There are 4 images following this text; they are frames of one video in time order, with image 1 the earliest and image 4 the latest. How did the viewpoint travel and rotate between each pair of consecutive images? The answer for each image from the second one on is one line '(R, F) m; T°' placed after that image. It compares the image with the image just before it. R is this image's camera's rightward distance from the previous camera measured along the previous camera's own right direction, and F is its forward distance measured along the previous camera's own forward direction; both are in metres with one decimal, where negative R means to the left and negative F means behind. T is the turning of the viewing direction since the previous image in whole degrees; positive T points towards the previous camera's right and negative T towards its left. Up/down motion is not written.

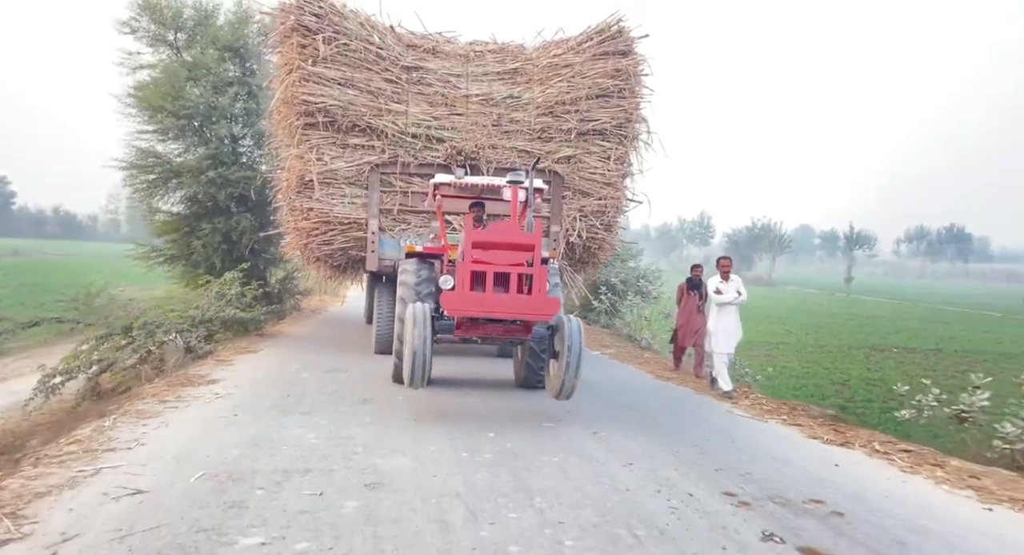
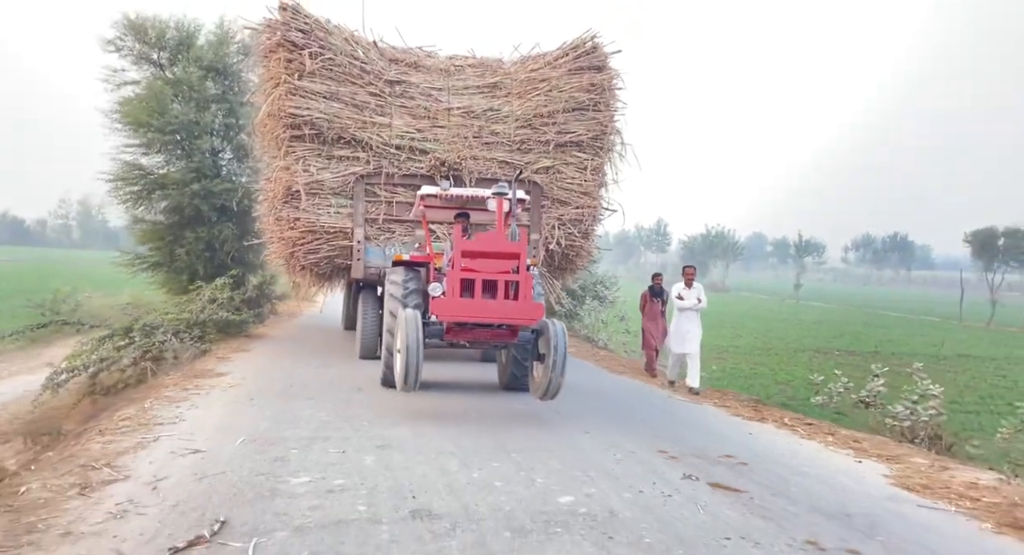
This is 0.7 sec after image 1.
(-0.1, -1.1) m; +3°
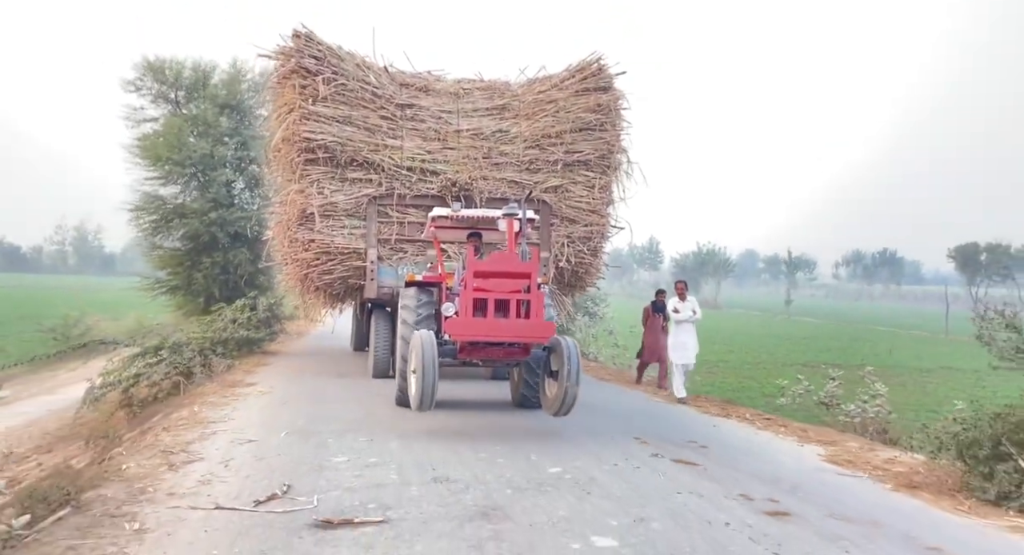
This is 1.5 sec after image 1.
(0.0, -1.1) m; 0°
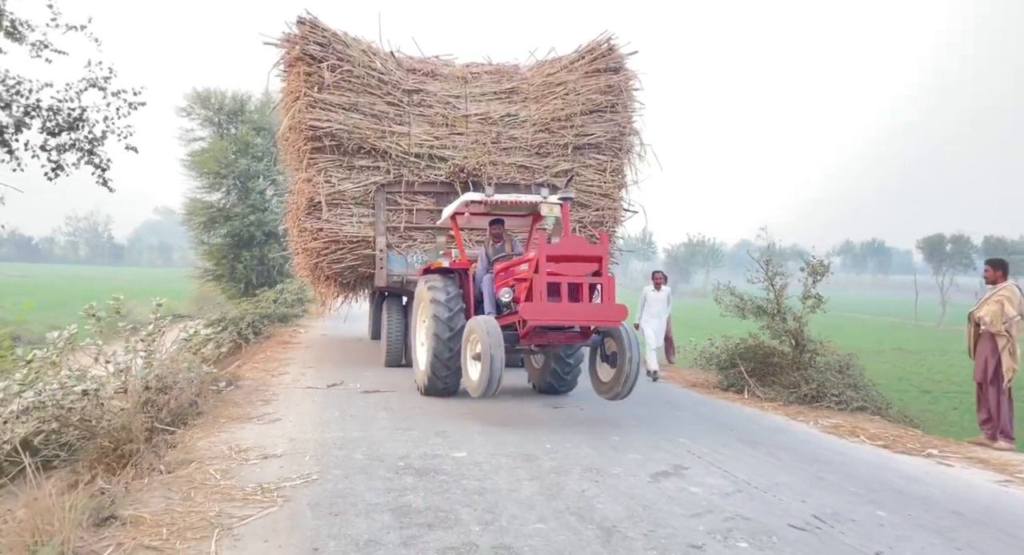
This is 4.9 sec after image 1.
(+0.5, -3.7) m; 0°
